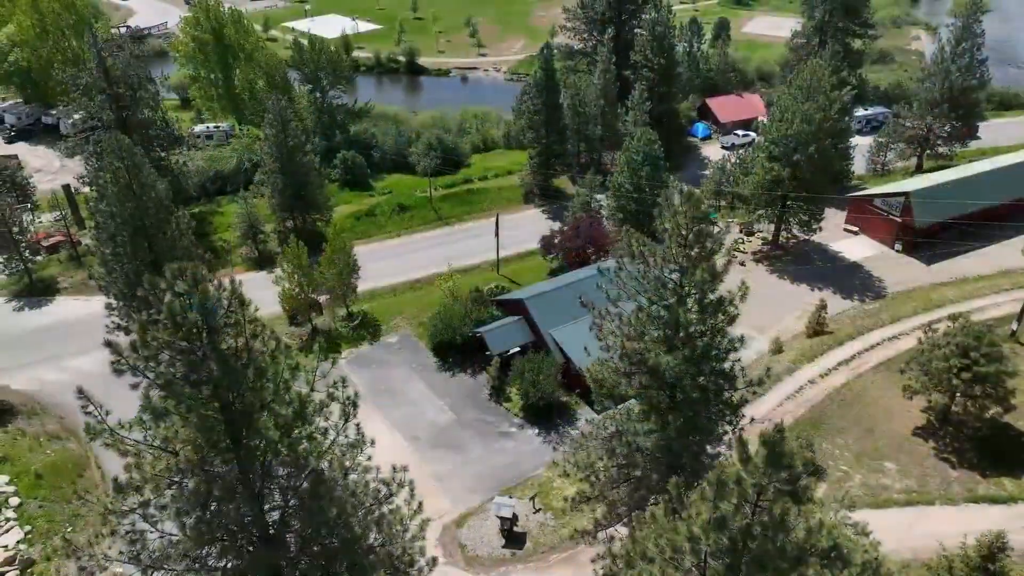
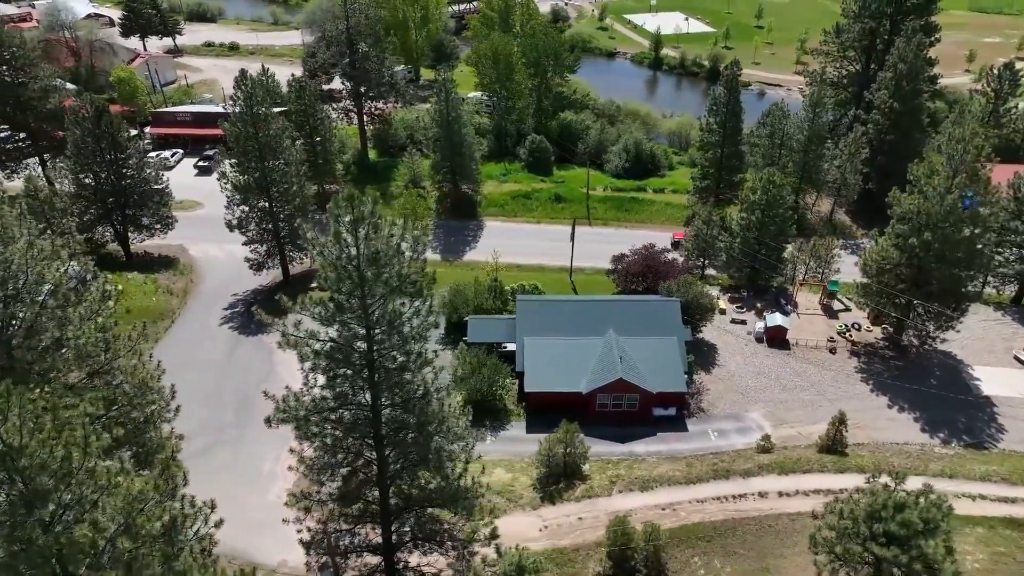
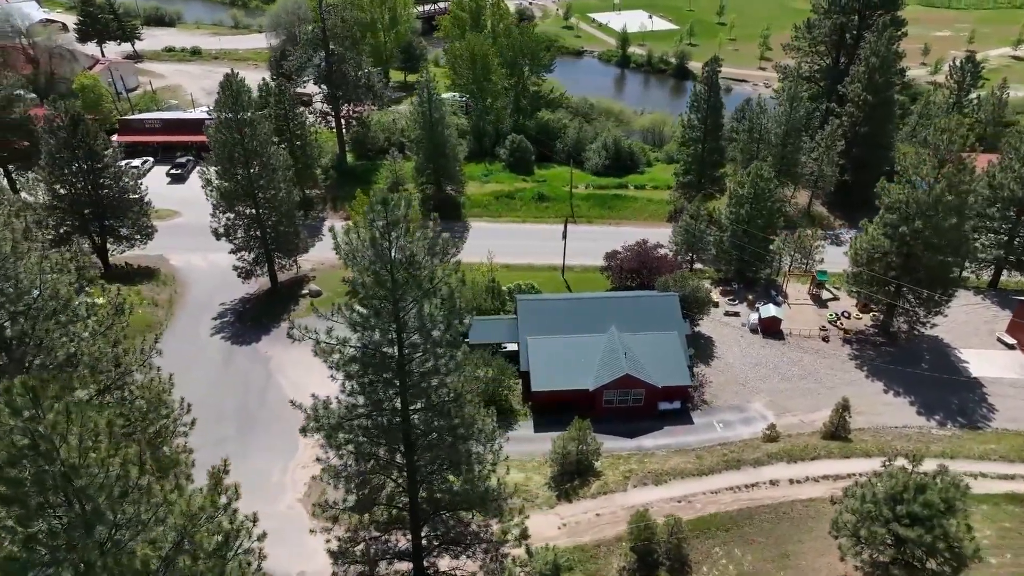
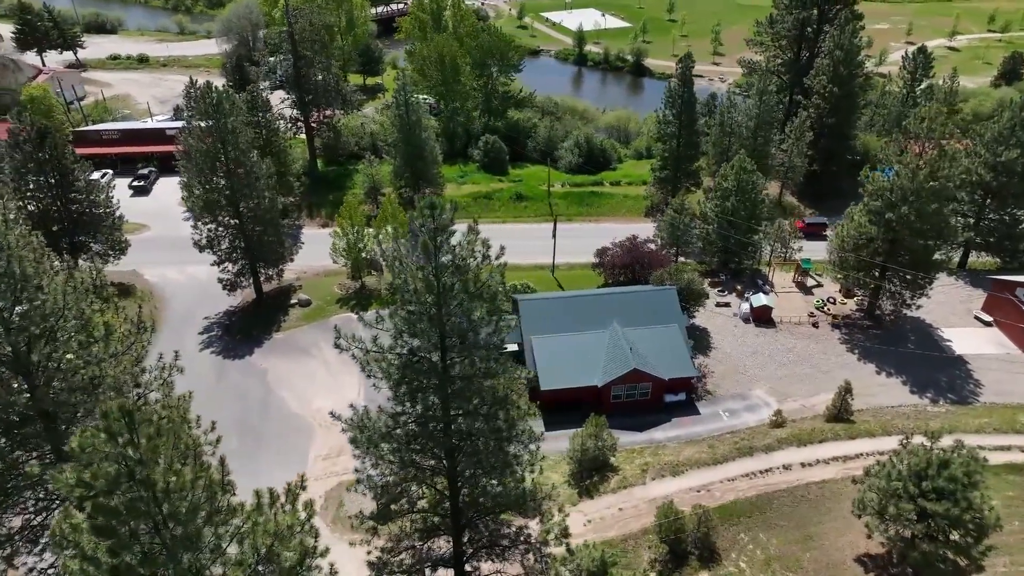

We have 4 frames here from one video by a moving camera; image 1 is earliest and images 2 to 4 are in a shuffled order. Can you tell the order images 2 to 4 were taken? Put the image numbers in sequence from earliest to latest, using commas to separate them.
4, 3, 2
